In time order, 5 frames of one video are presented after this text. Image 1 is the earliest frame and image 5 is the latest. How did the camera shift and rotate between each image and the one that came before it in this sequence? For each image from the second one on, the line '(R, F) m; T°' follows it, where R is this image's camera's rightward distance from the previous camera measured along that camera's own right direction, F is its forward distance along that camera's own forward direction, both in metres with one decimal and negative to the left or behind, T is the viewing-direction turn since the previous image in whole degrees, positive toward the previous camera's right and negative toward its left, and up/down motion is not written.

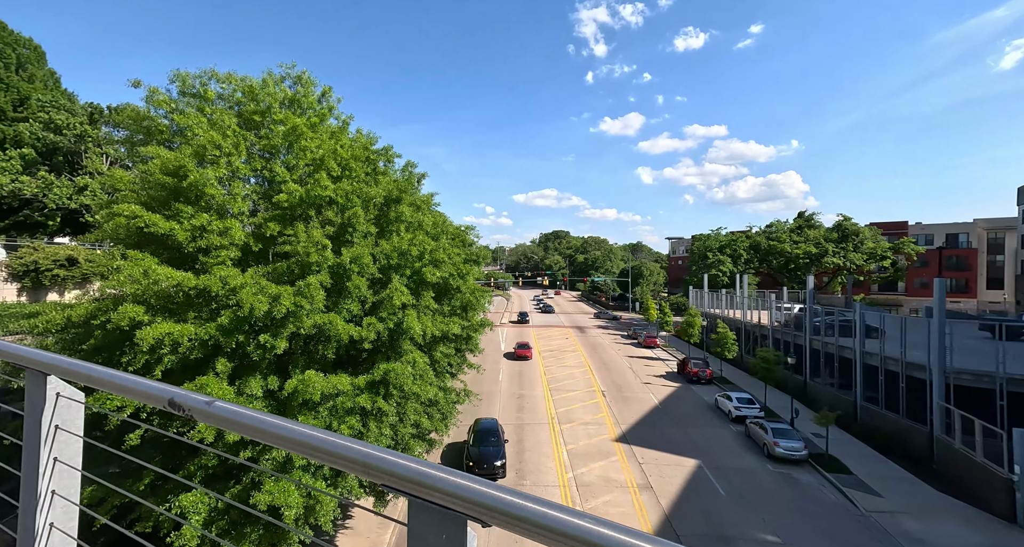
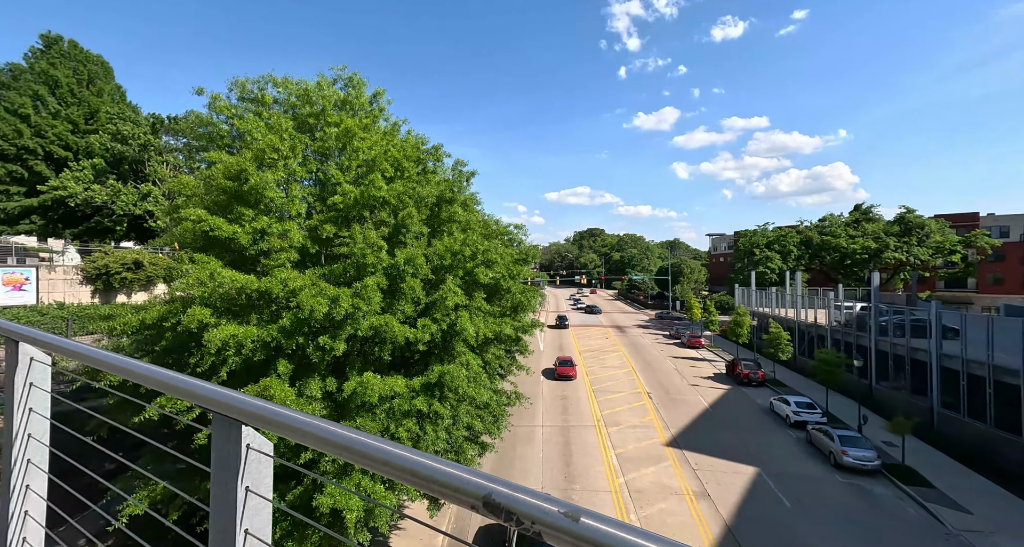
(-0.4, +0.3) m; -4°
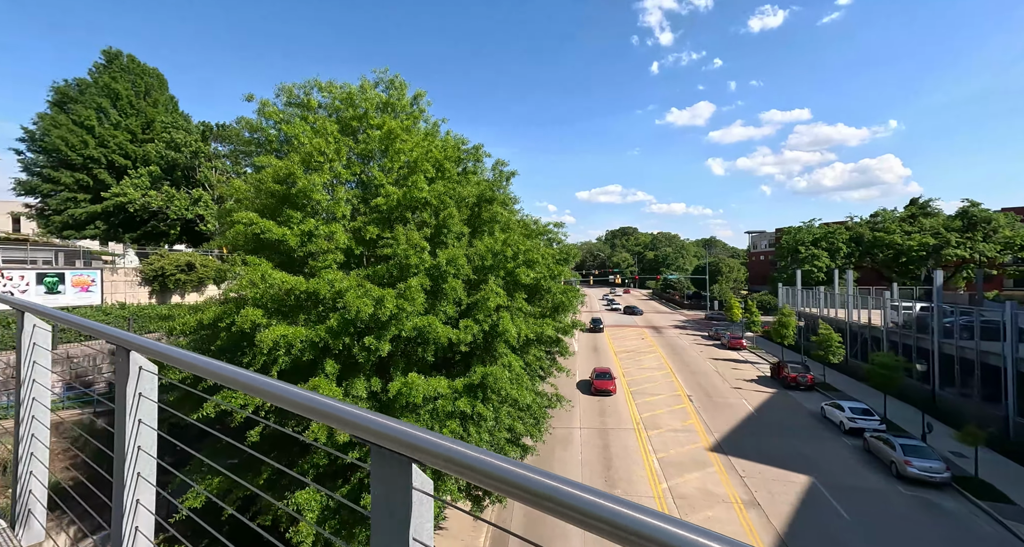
(-0.2, +0.1) m; -4°
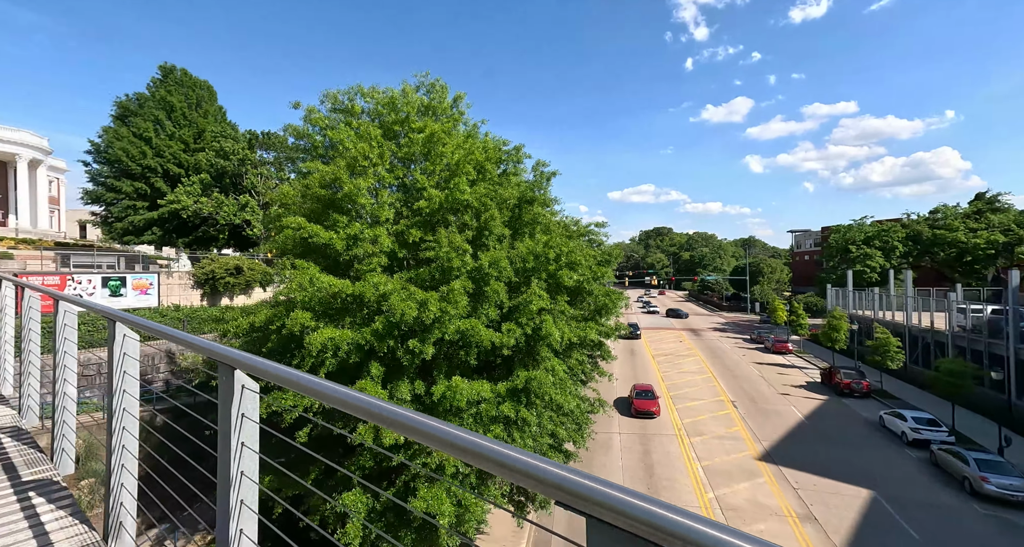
(-0.2, +0.1) m; -4°
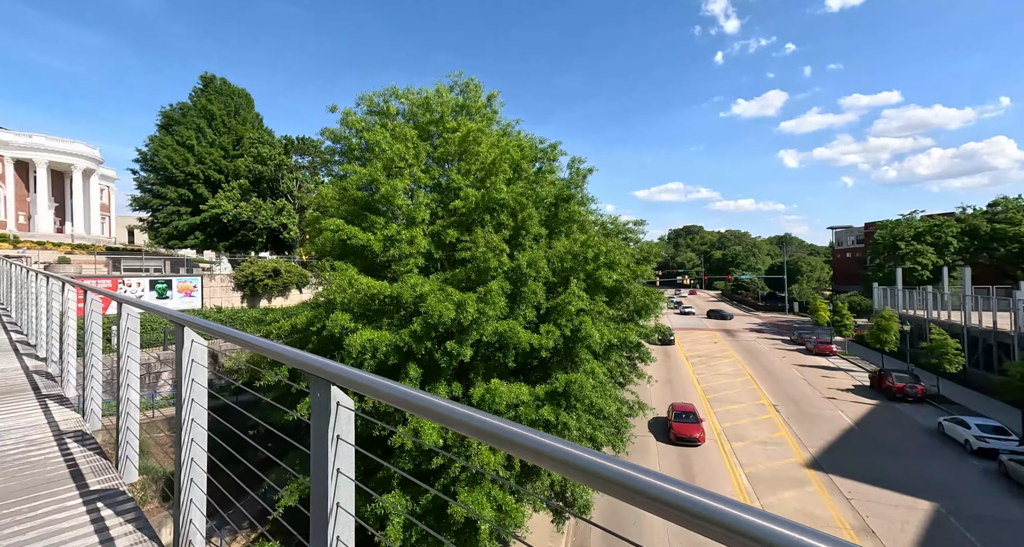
(-0.2, +0.2) m; -3°
